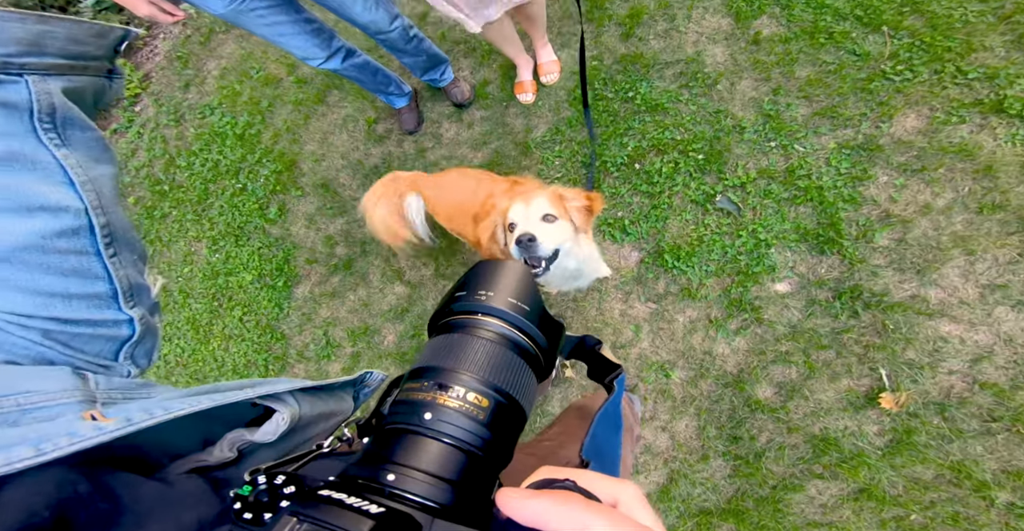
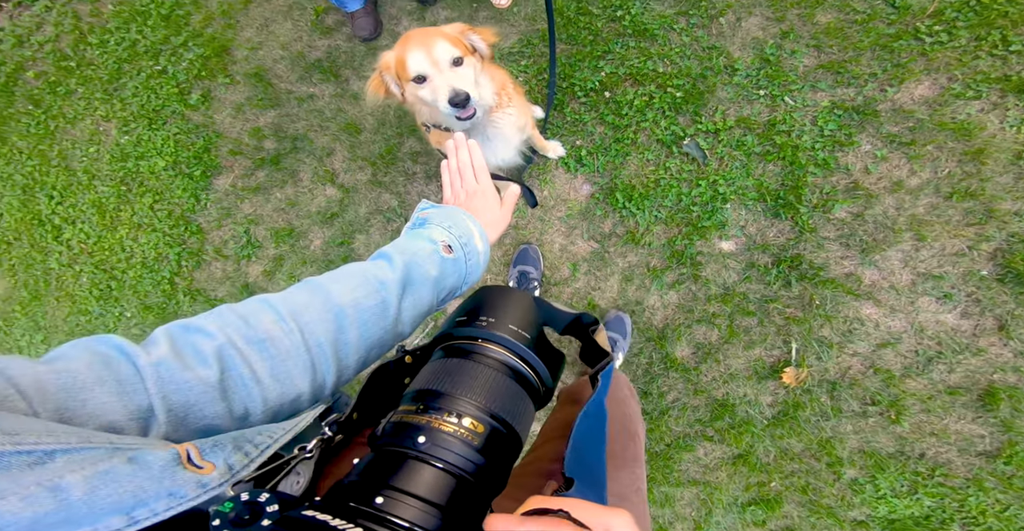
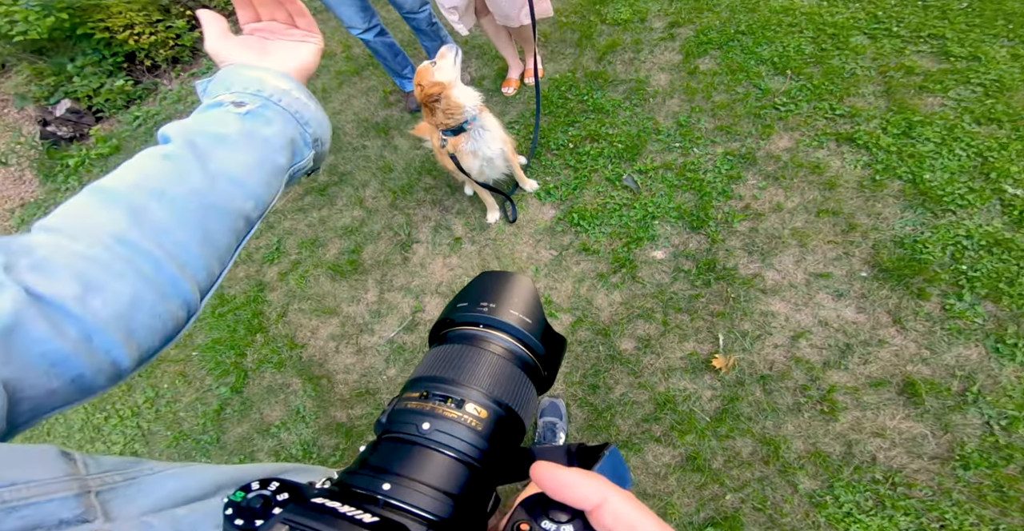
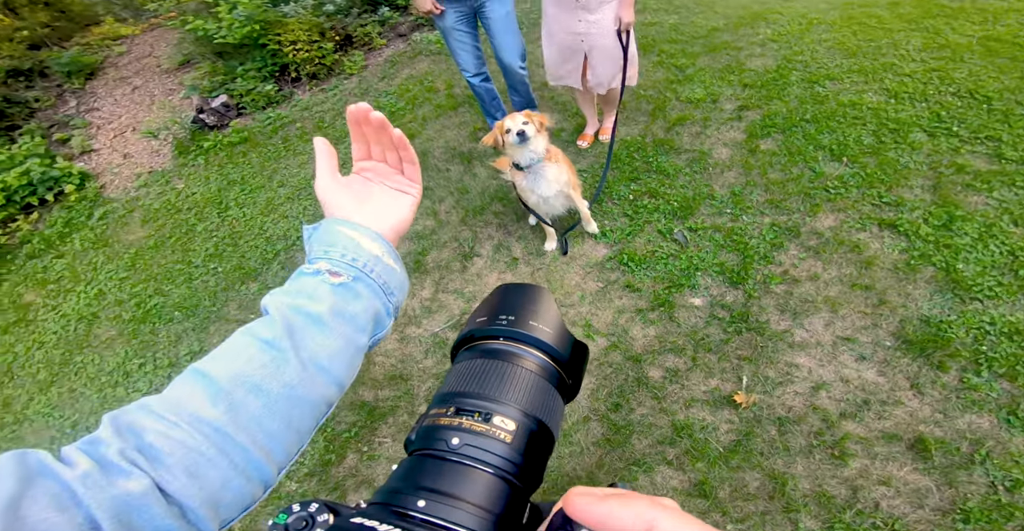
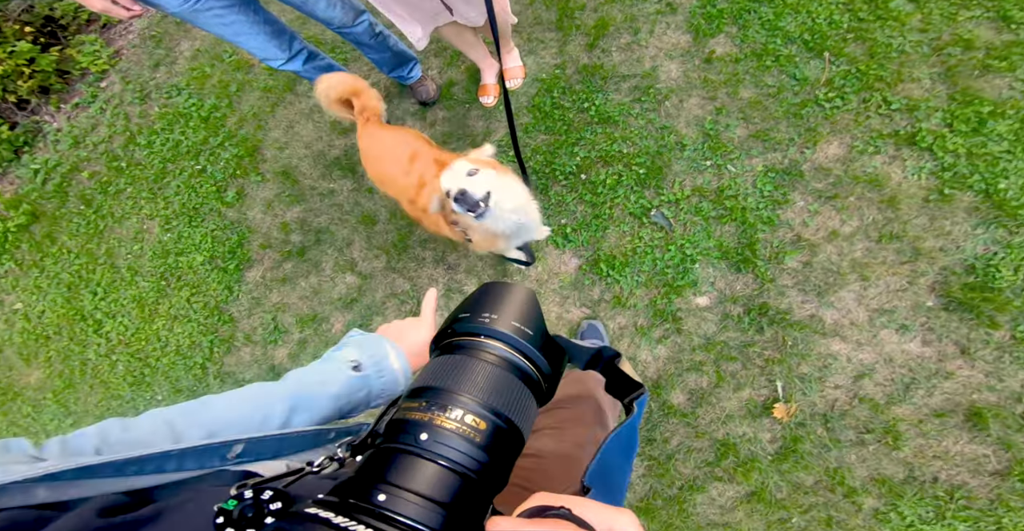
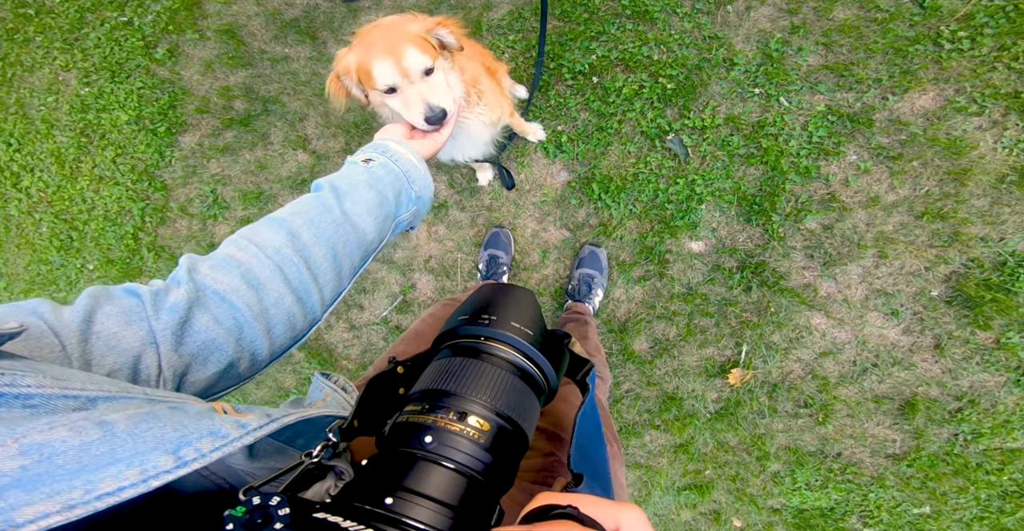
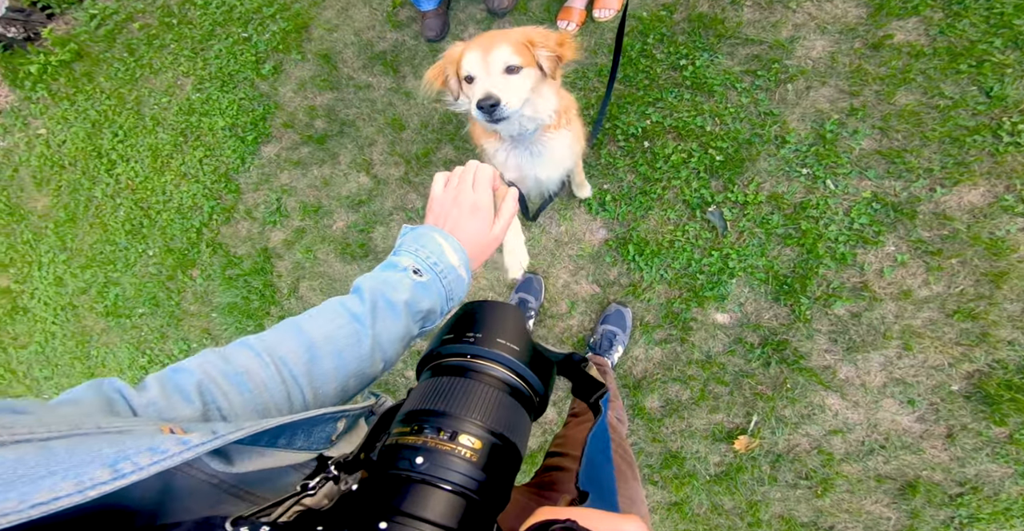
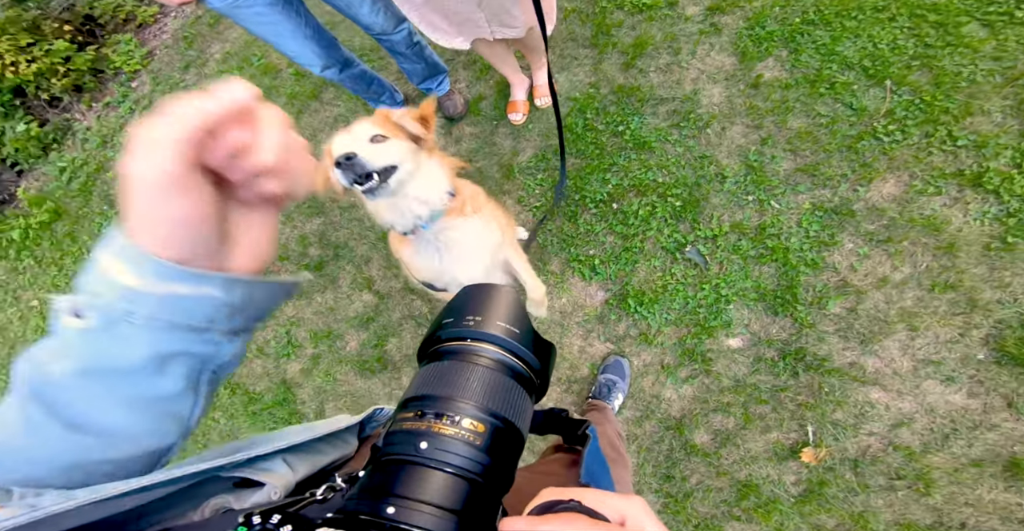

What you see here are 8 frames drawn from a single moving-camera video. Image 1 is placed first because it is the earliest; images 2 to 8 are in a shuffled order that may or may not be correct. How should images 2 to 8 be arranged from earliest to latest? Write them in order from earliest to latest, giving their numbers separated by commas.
8, 5, 7, 6, 2, 3, 4
